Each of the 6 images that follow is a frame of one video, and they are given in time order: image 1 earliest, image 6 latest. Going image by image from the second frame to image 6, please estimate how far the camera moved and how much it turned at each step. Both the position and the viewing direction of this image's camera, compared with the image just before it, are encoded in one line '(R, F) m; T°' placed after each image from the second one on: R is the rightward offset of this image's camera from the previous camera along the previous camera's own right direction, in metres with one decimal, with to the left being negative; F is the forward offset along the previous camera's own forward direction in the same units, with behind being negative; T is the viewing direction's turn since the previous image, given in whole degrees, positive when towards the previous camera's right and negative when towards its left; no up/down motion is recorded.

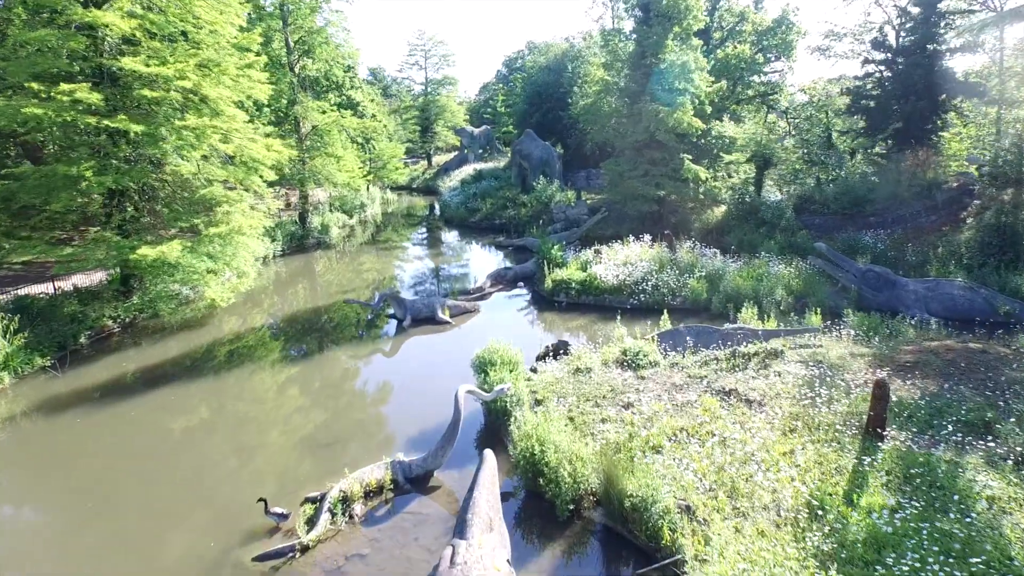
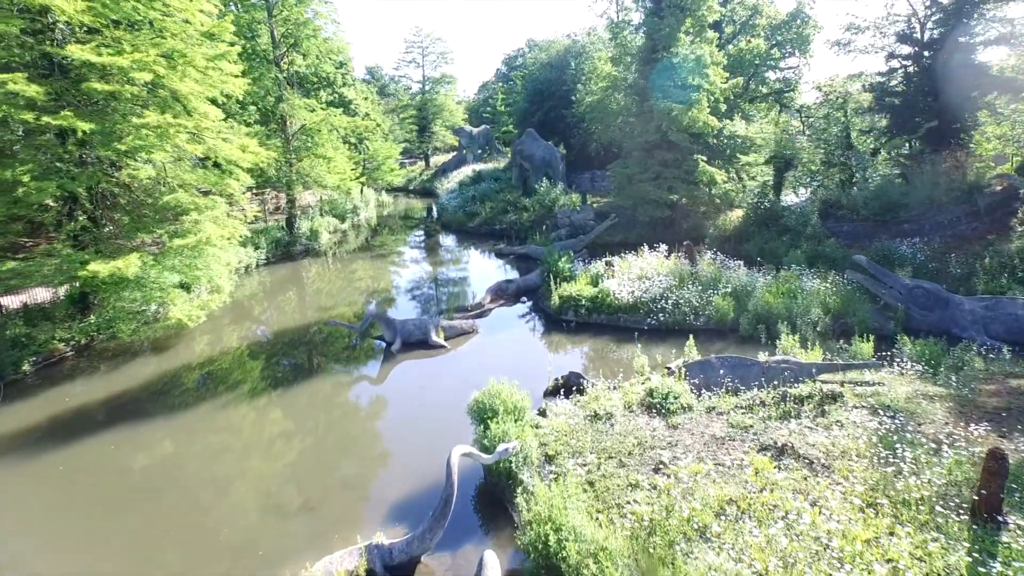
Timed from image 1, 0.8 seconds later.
(-0.1, +1.4) m; 0°
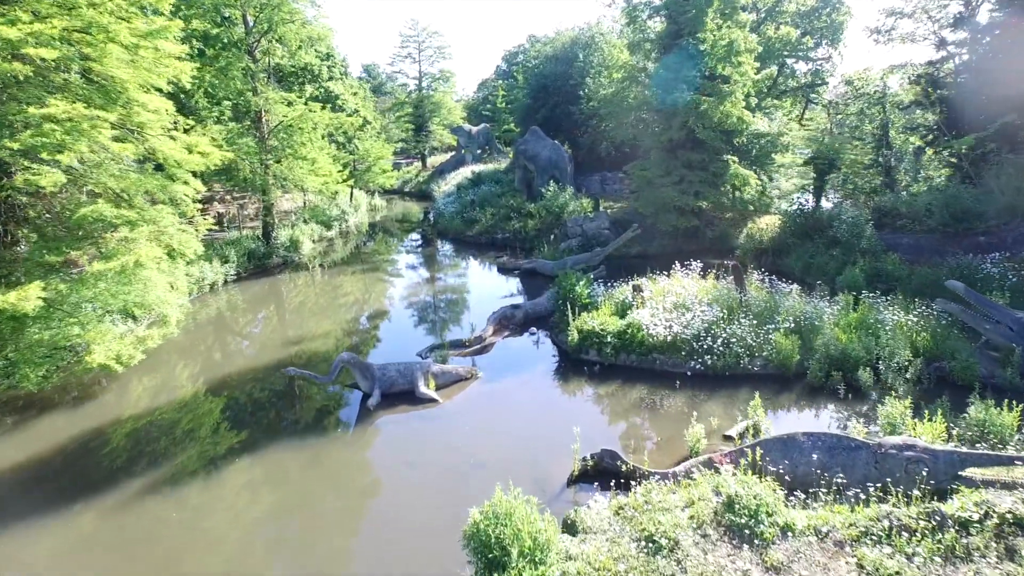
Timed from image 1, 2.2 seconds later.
(-0.2, +2.3) m; 0°
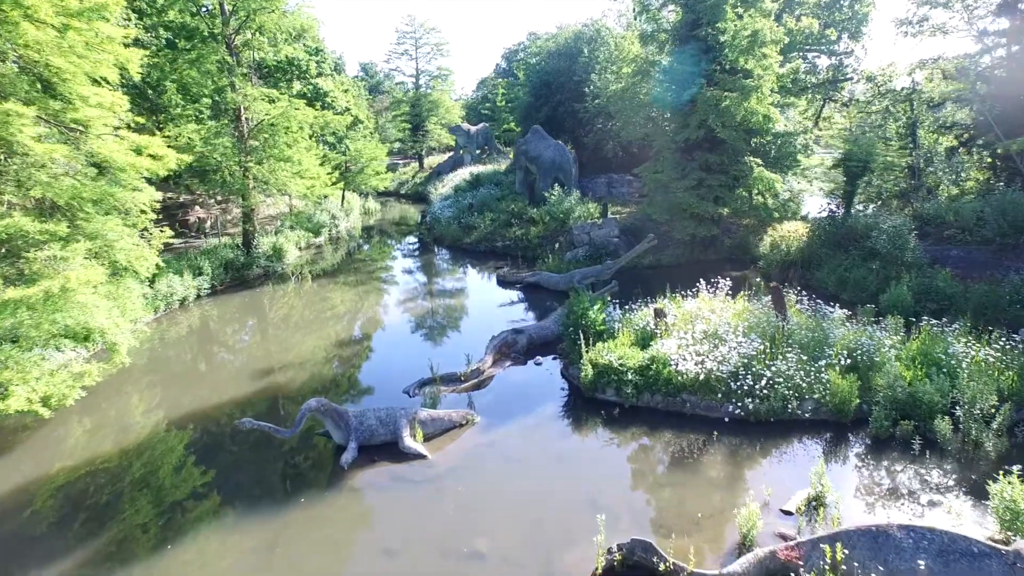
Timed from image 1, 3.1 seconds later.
(-0.1, +1.5) m; 0°
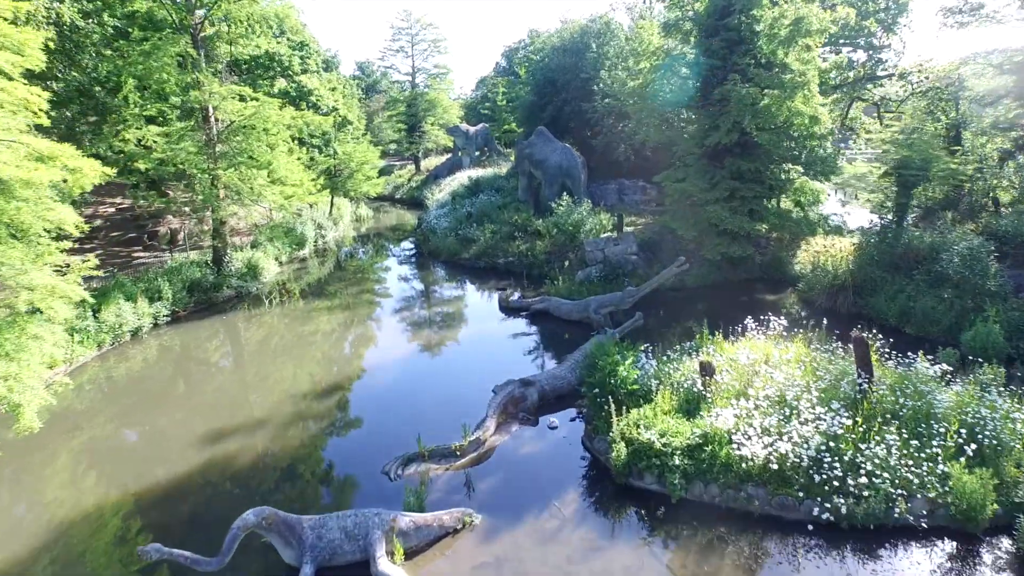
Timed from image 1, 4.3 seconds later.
(-0.1, +2.0) m; 0°
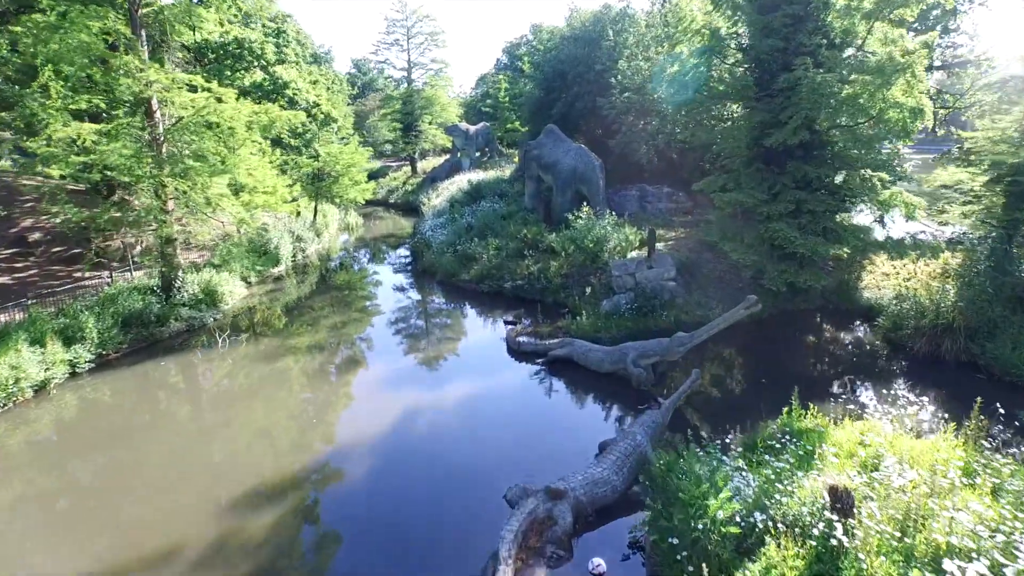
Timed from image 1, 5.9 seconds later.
(-0.3, +2.7) m; 0°
